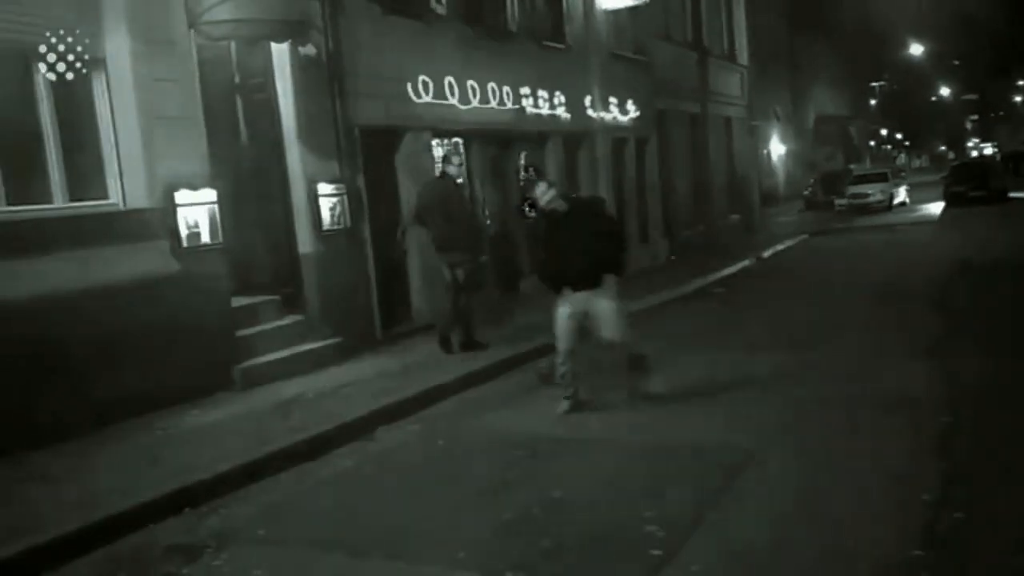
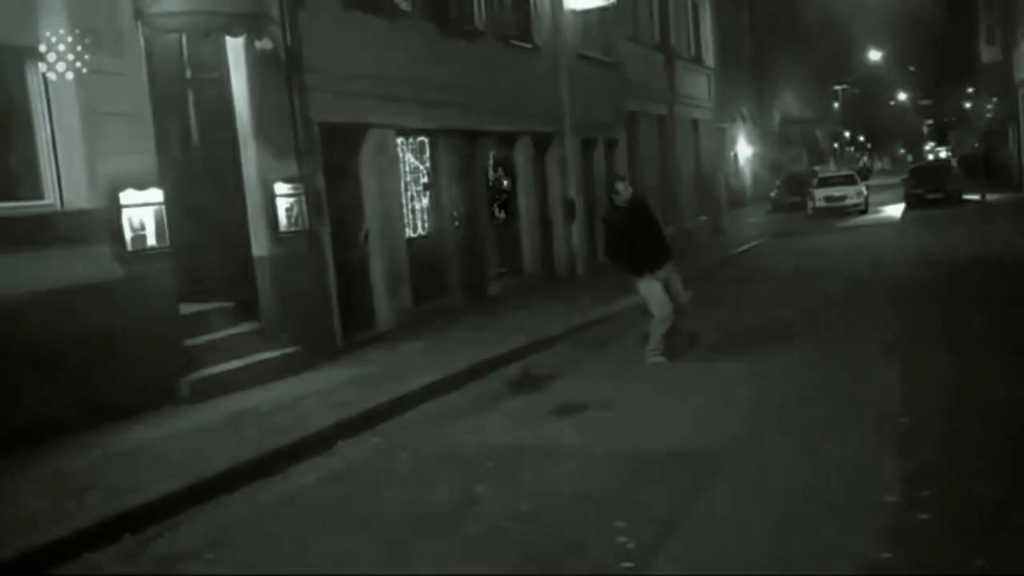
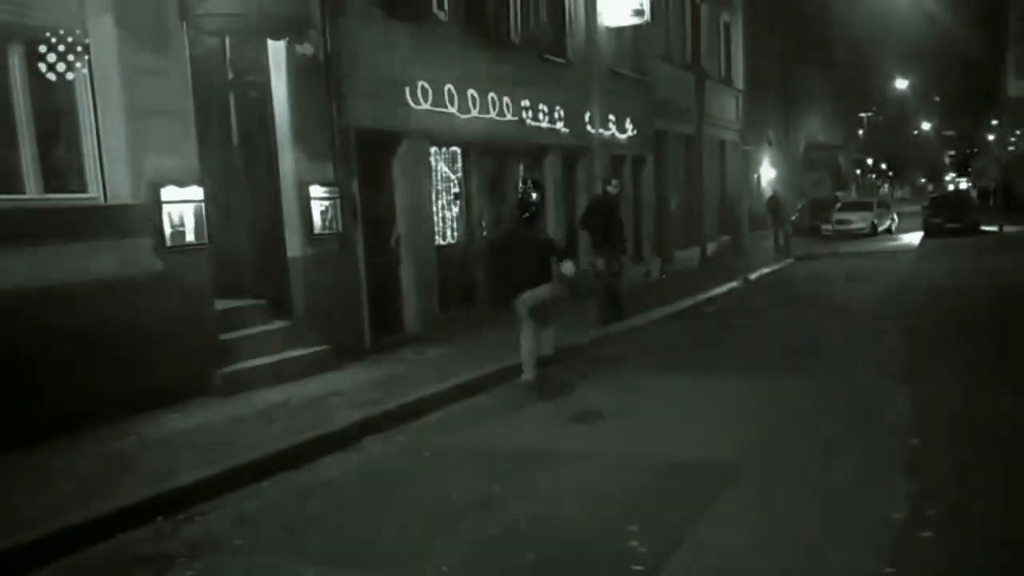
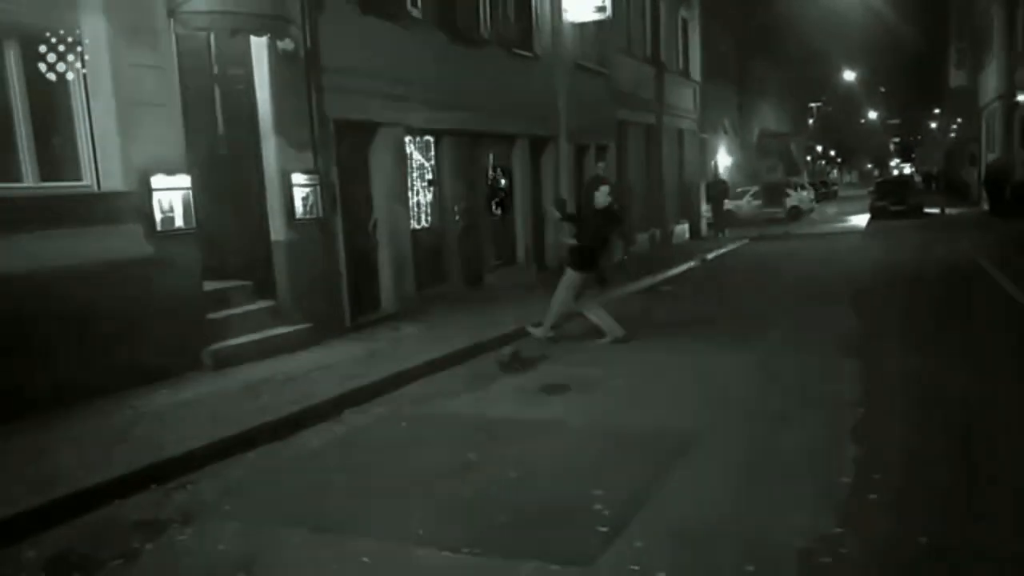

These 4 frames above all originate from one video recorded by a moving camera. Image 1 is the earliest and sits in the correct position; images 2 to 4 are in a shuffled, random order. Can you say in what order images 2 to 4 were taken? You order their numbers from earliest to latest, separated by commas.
3, 4, 2
